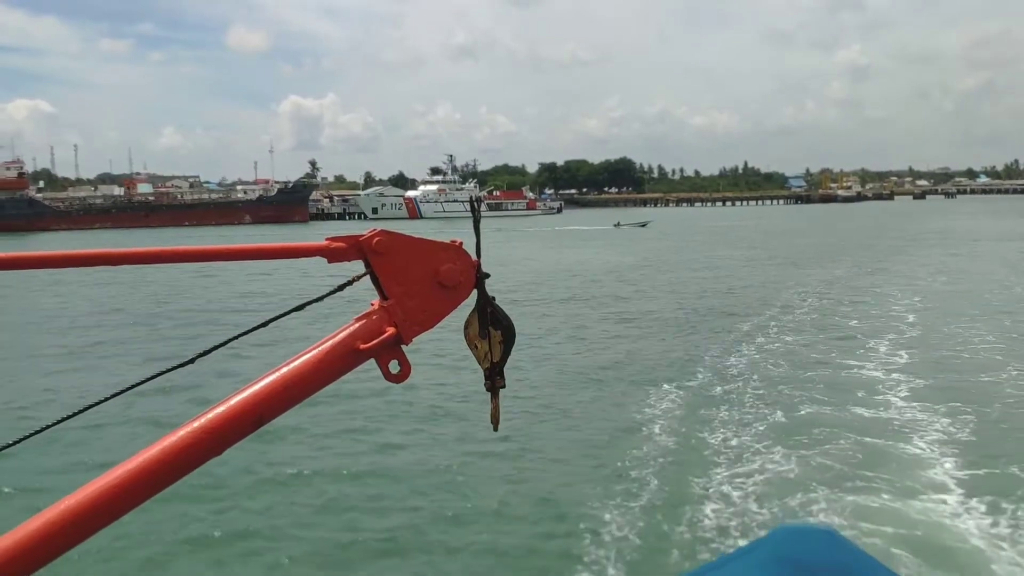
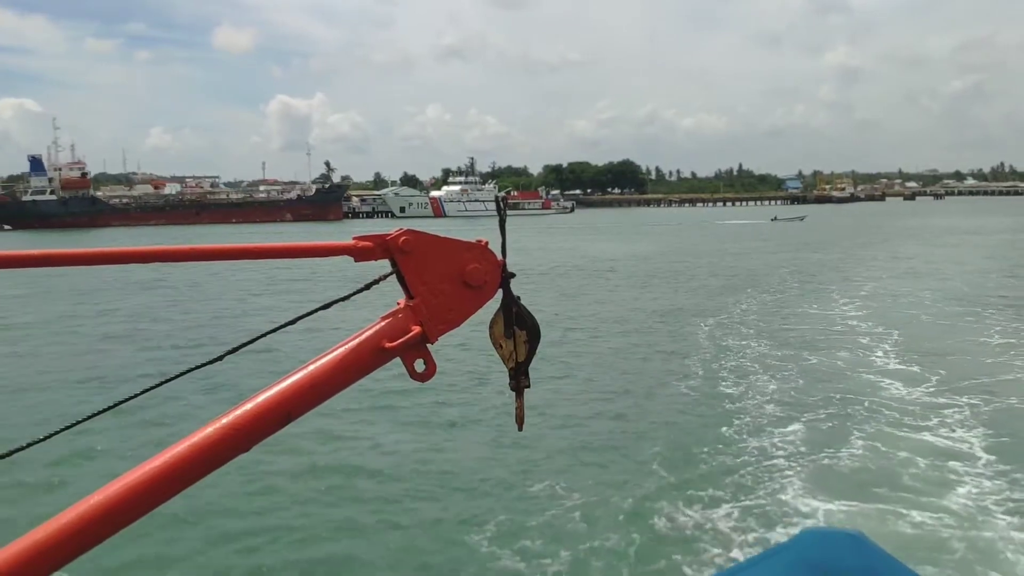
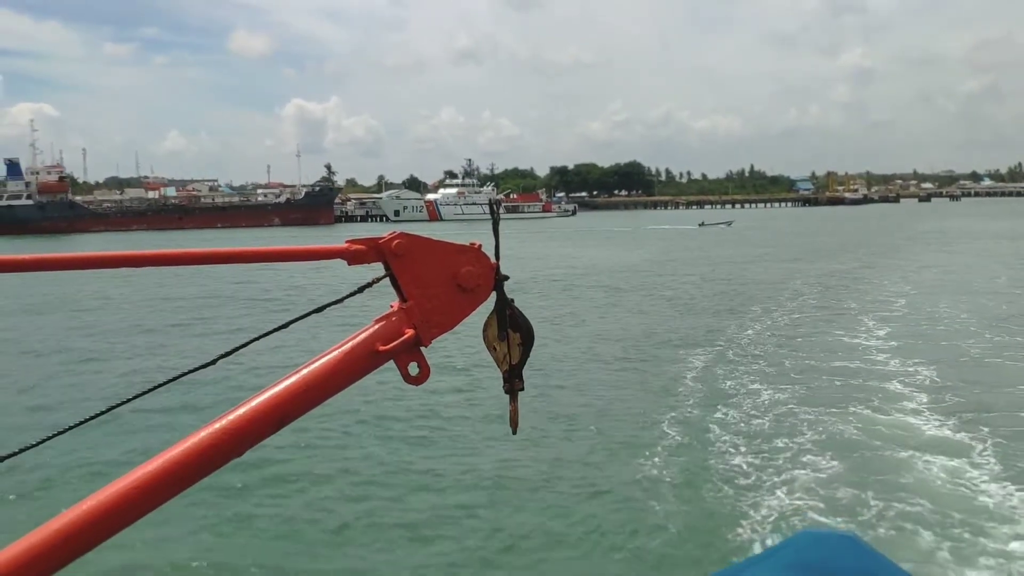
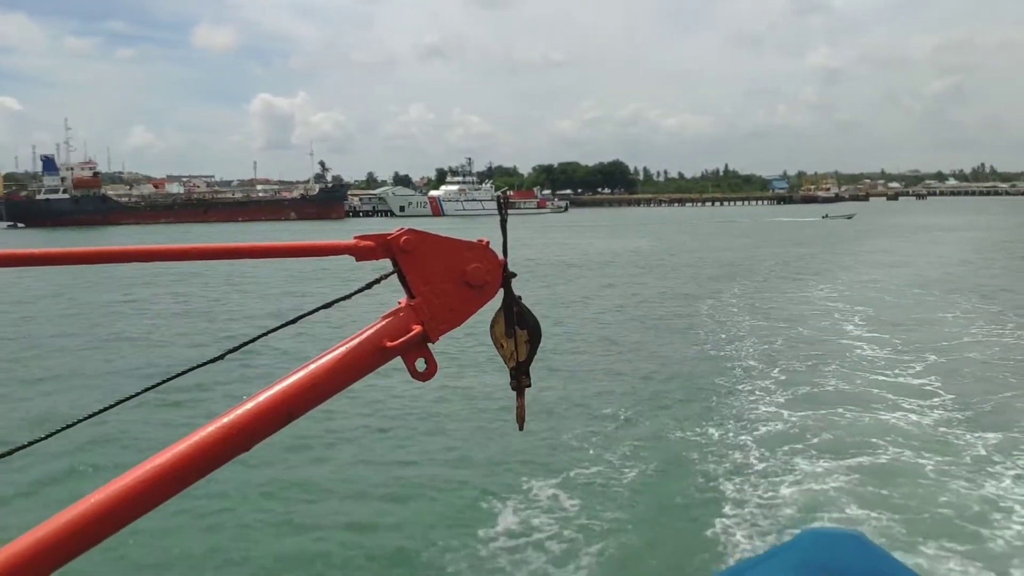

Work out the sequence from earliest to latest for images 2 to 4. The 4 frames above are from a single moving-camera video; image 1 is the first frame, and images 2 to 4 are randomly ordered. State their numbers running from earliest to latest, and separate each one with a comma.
3, 2, 4
